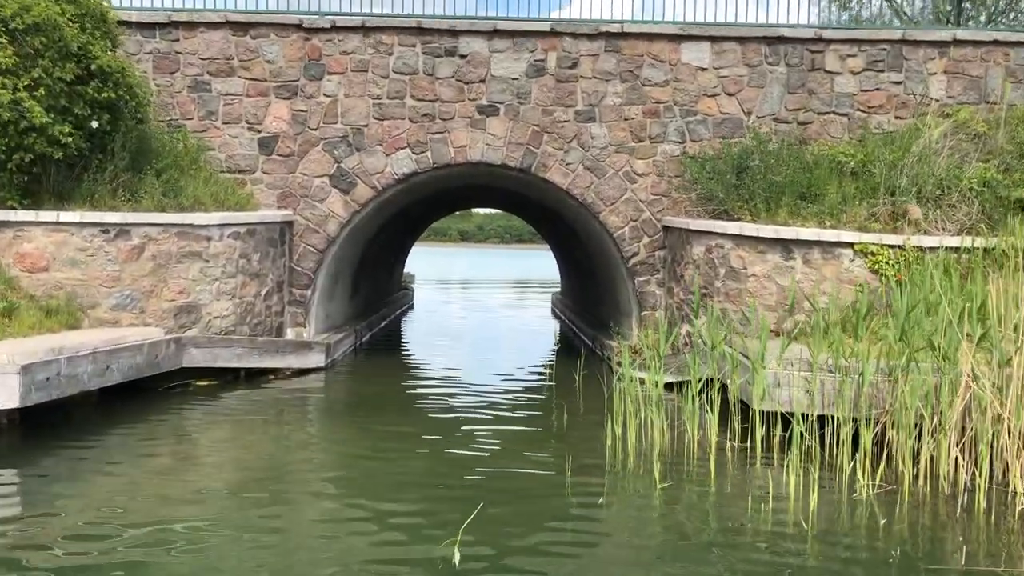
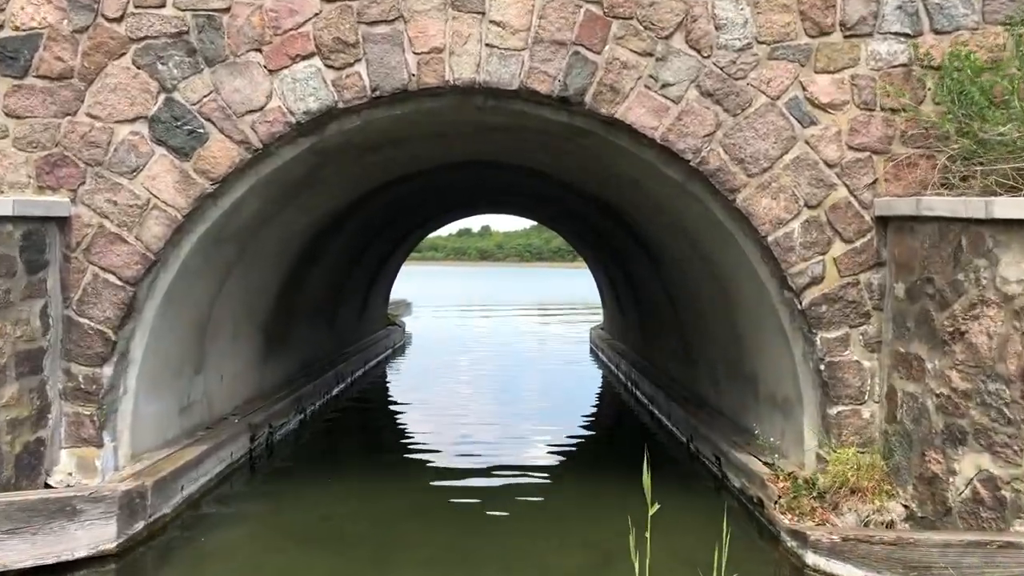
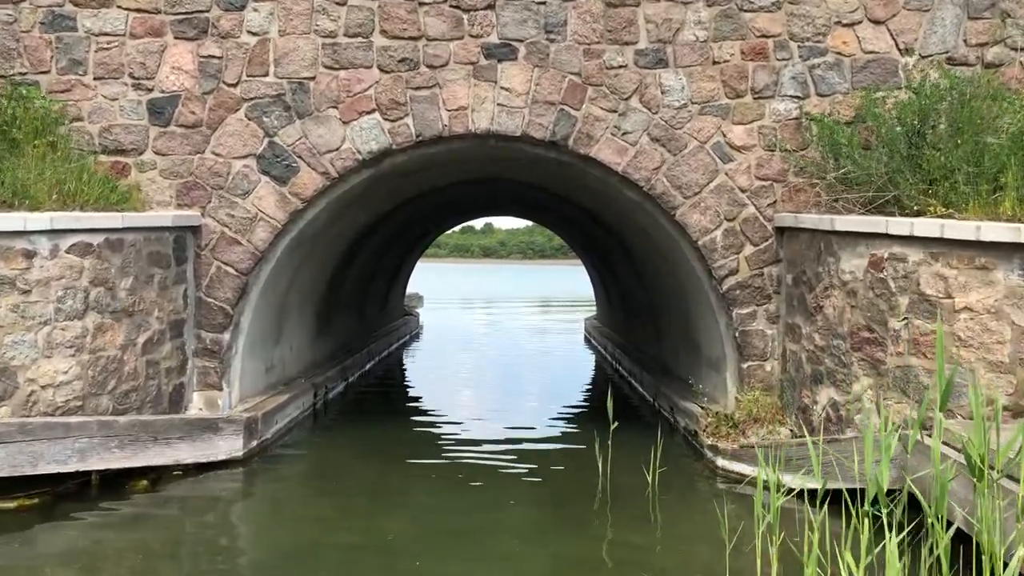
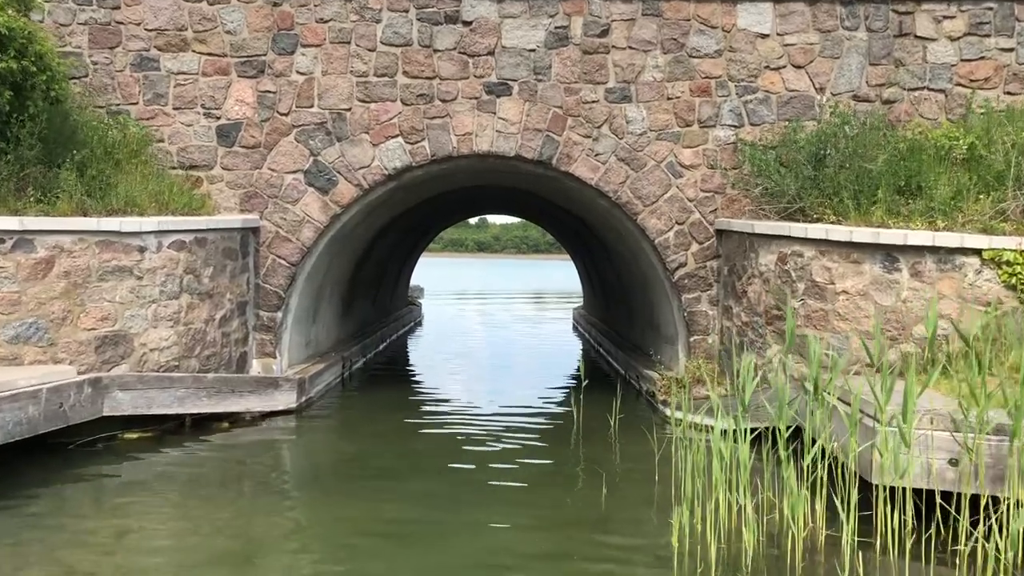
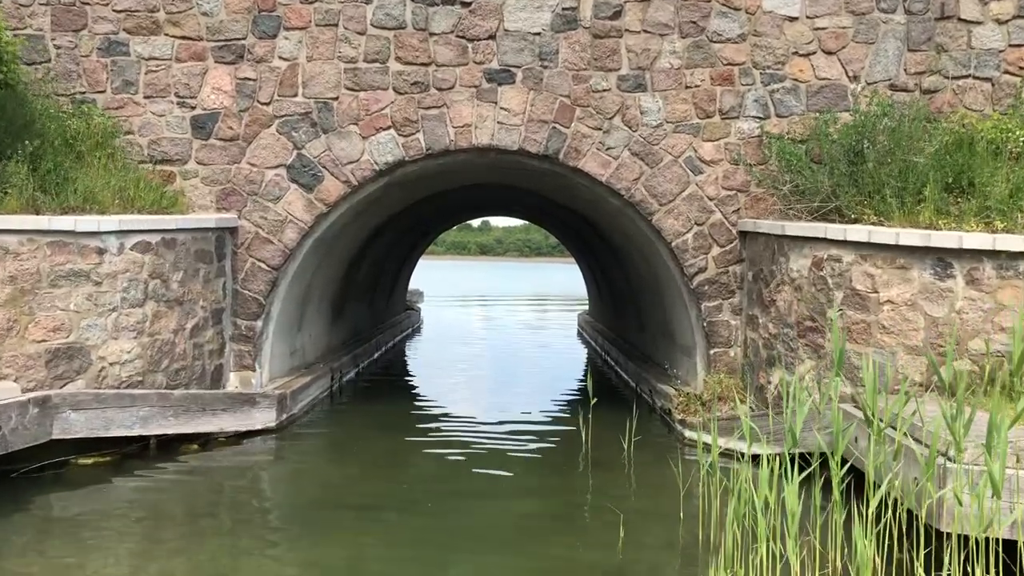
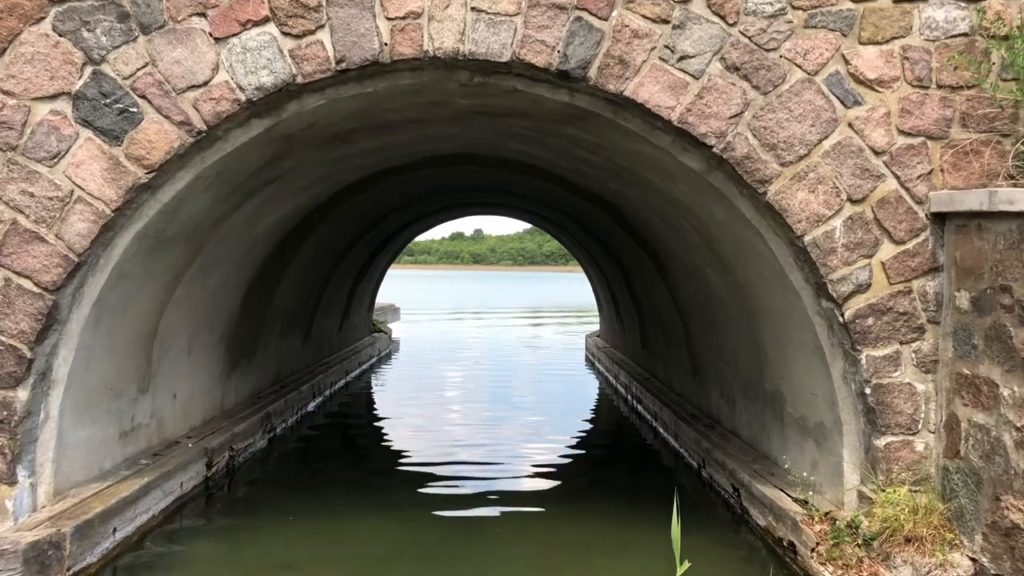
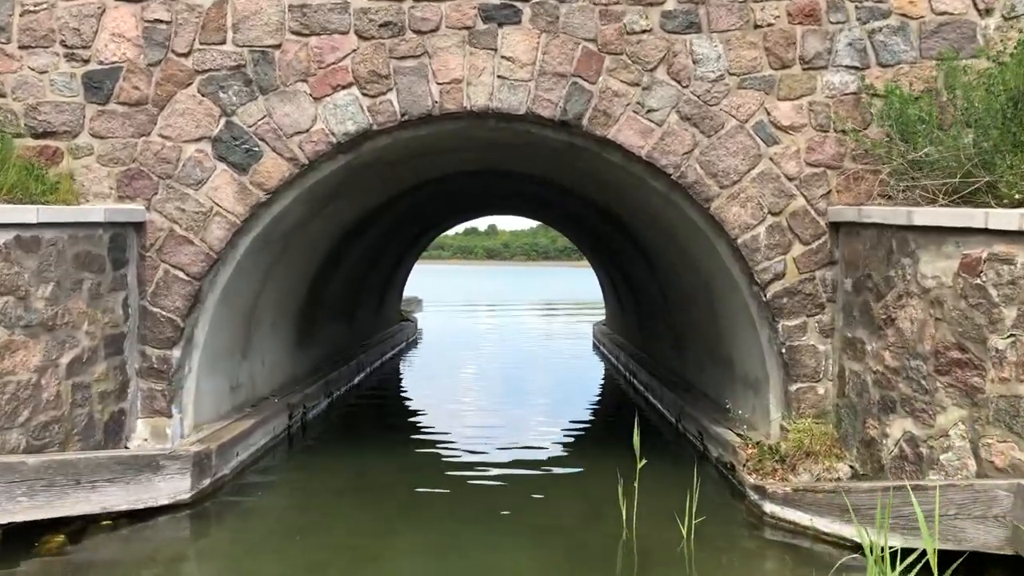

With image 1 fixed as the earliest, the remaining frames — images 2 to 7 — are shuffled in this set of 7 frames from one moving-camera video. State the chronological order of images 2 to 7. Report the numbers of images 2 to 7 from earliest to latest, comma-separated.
4, 5, 3, 7, 2, 6
